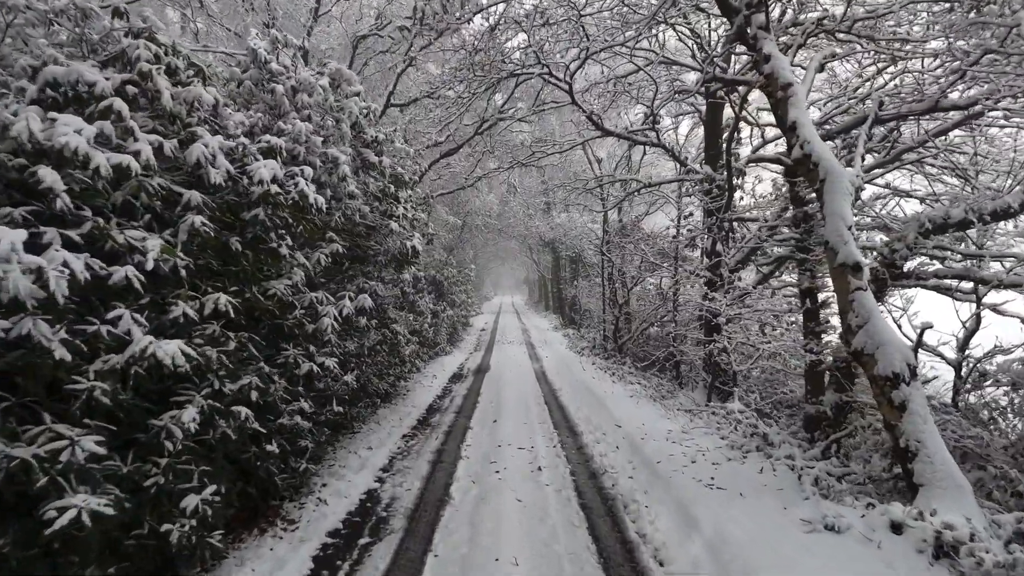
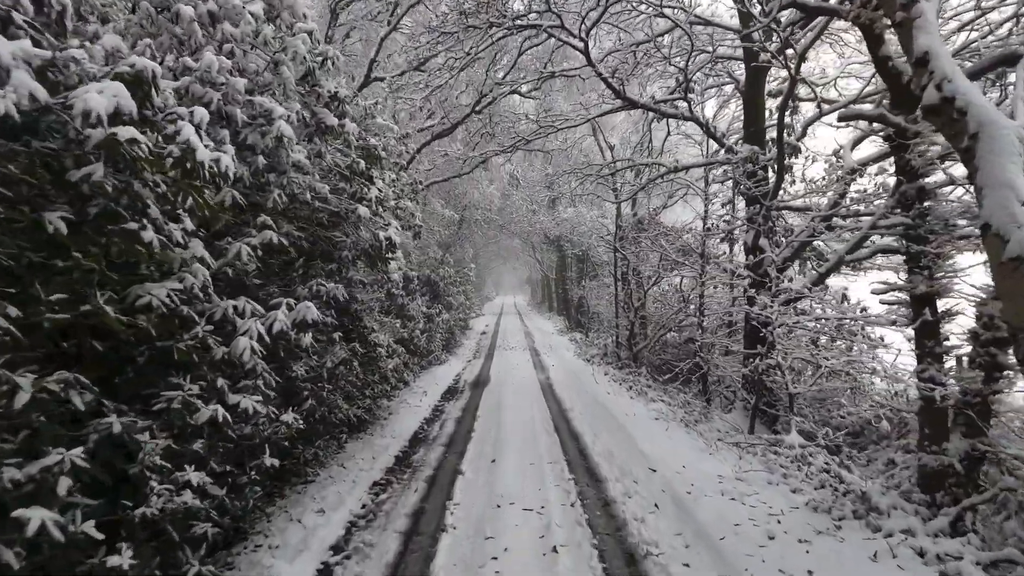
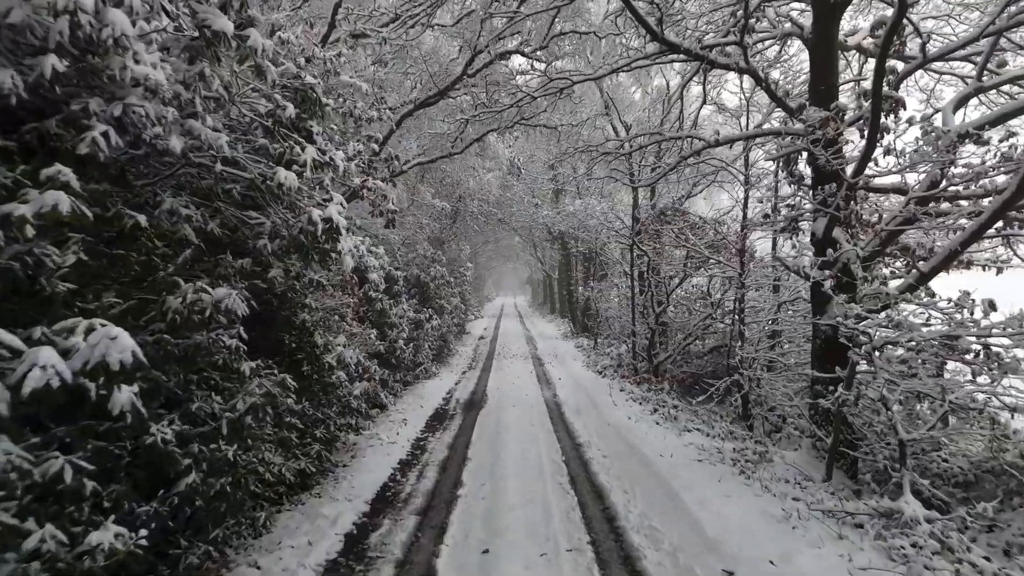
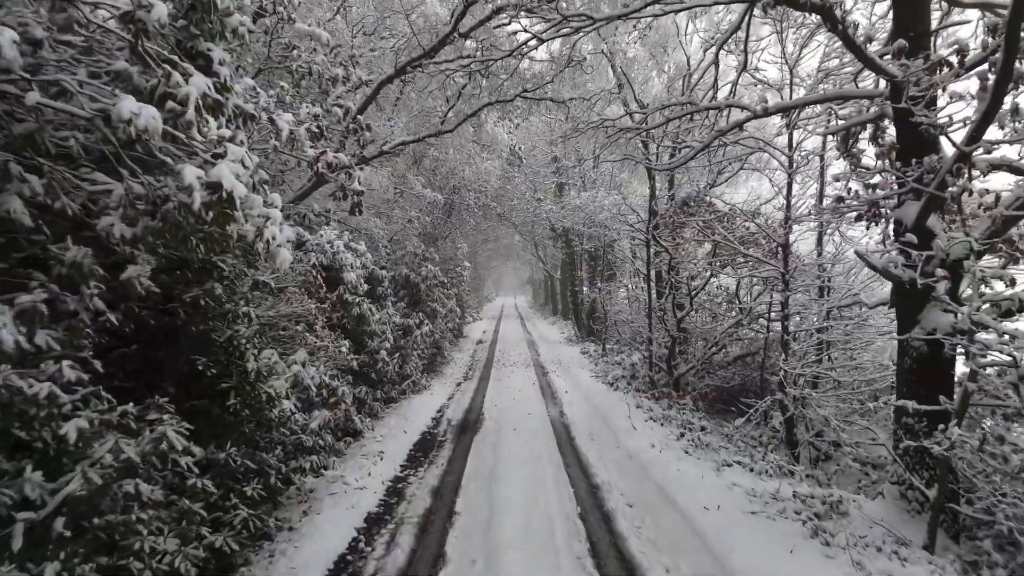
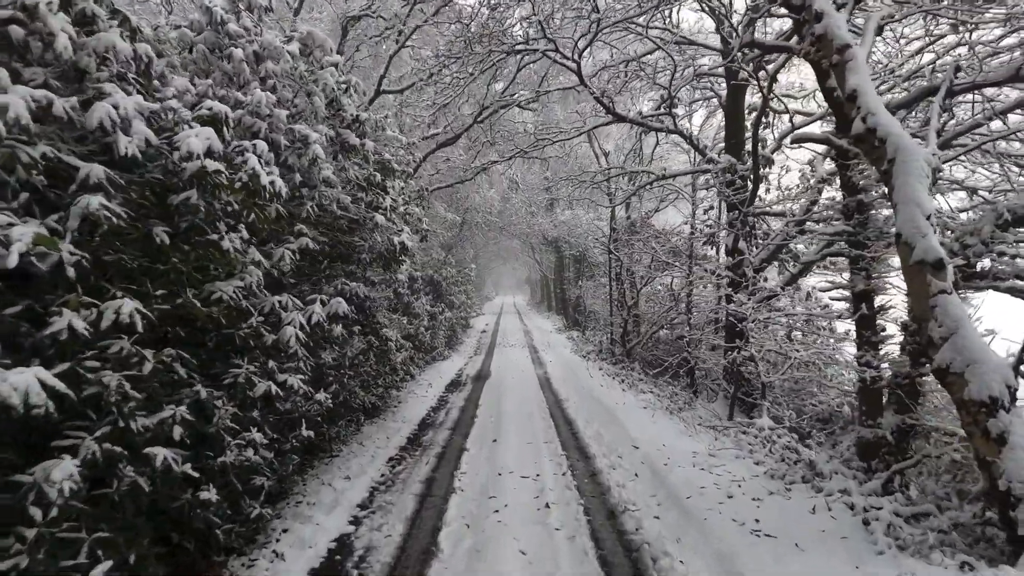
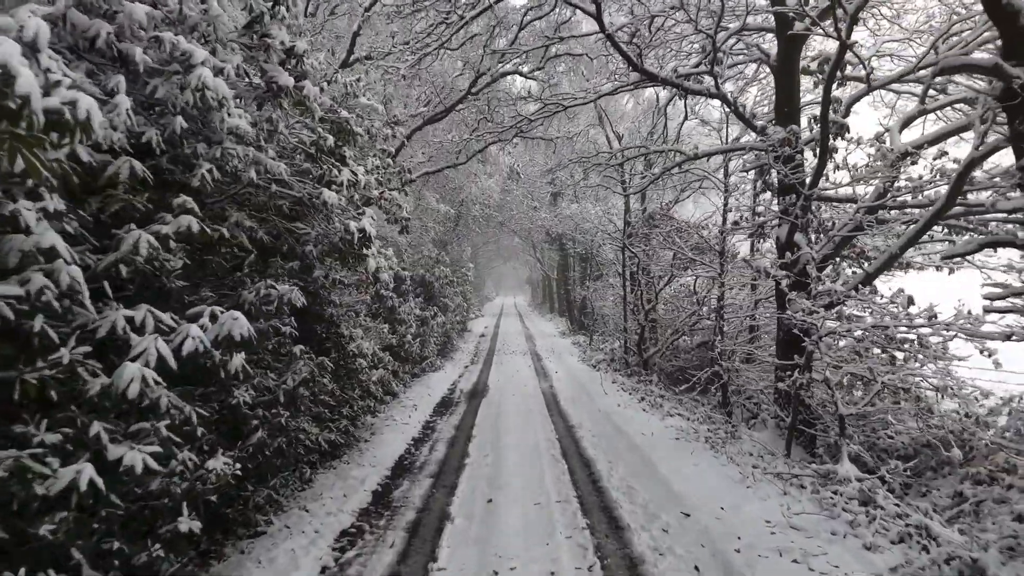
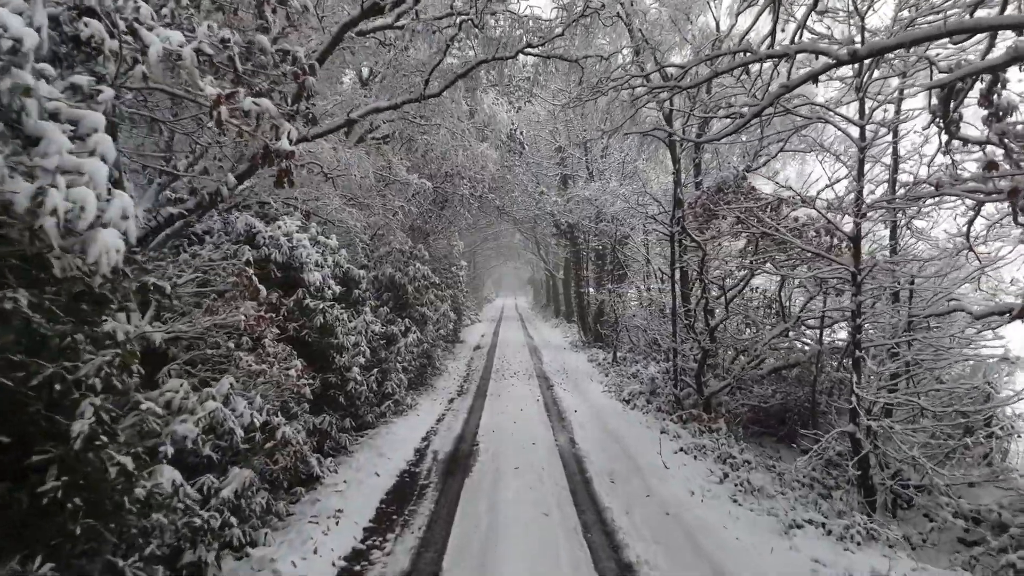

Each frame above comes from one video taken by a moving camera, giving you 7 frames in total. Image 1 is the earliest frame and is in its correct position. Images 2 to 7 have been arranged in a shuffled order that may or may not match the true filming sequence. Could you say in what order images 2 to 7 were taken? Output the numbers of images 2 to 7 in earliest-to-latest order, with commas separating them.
5, 2, 6, 3, 4, 7
